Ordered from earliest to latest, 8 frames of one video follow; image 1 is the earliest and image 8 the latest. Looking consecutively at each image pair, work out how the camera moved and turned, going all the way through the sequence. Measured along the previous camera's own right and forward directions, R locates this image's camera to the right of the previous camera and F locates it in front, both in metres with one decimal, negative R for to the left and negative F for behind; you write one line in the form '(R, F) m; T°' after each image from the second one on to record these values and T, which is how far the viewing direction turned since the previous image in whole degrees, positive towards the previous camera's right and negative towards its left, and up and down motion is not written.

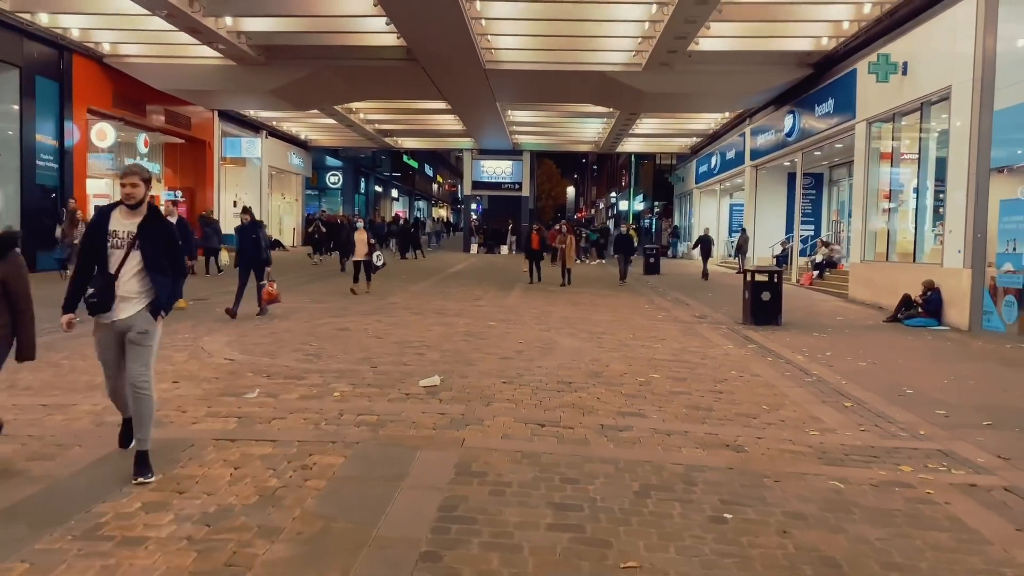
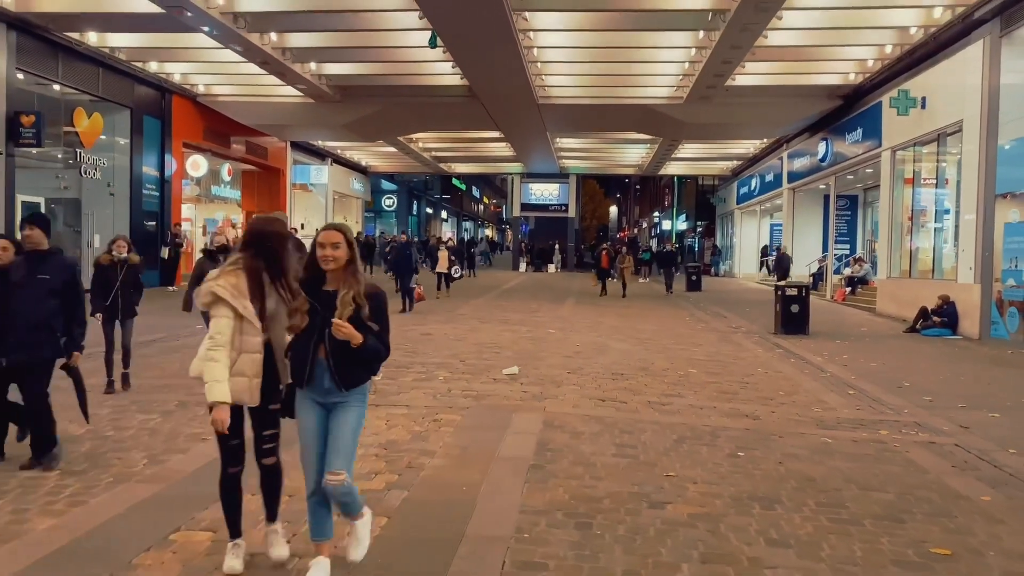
(-0.2, -1.8) m; -3°
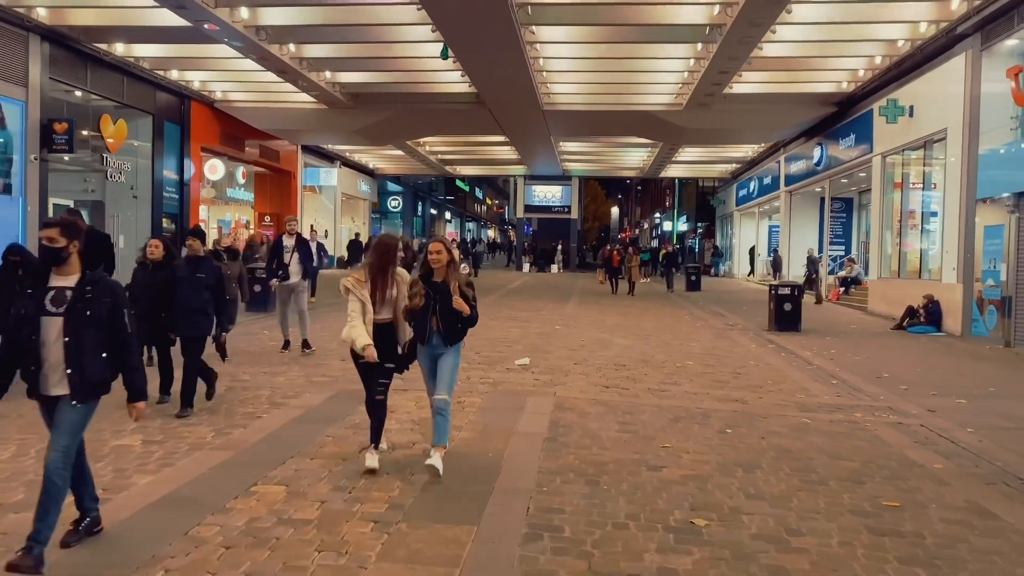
(-0.1, -0.8) m; 0°
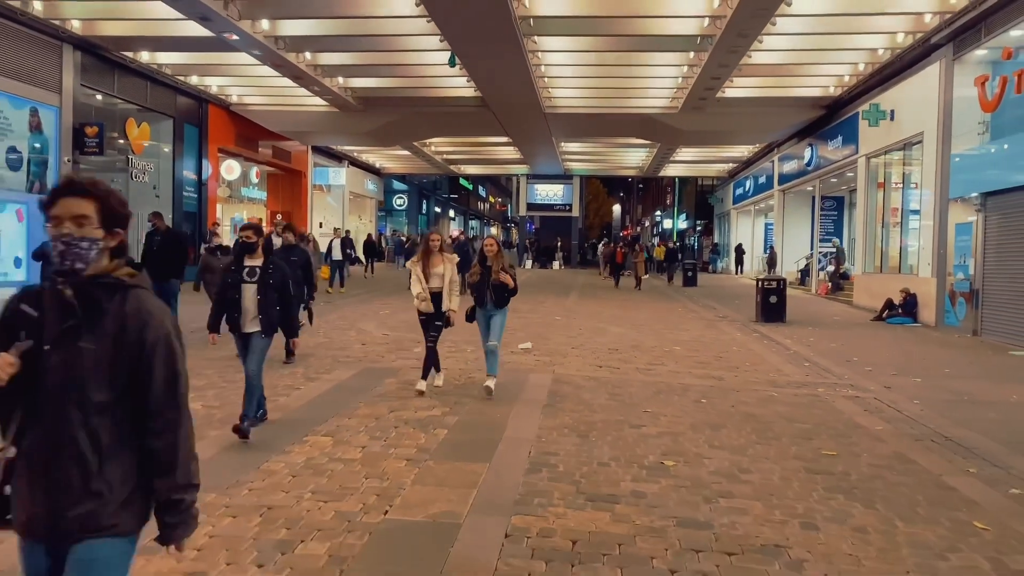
(0.0, -1.1) m; 0°
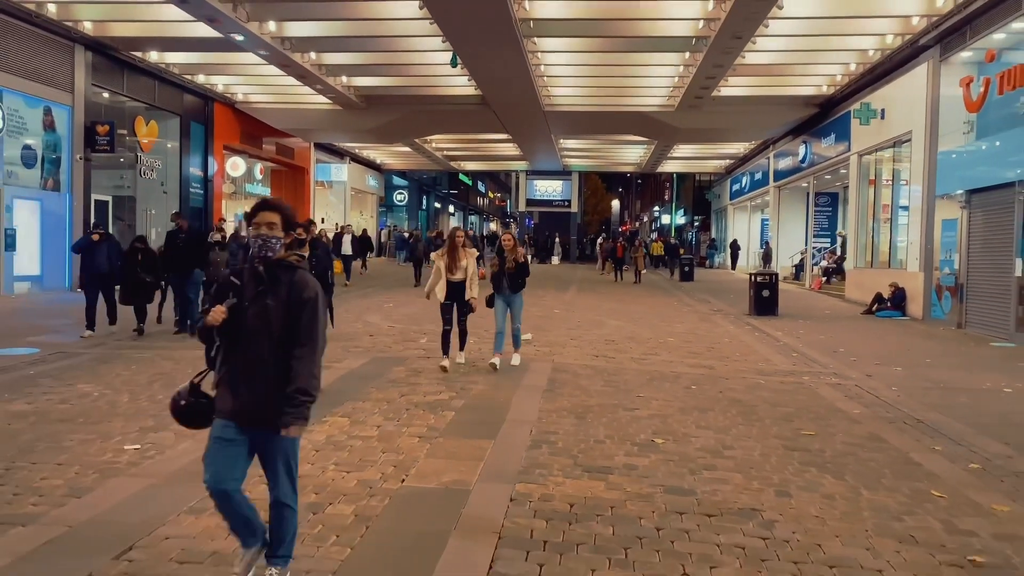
(0.0, -0.5) m; 0°
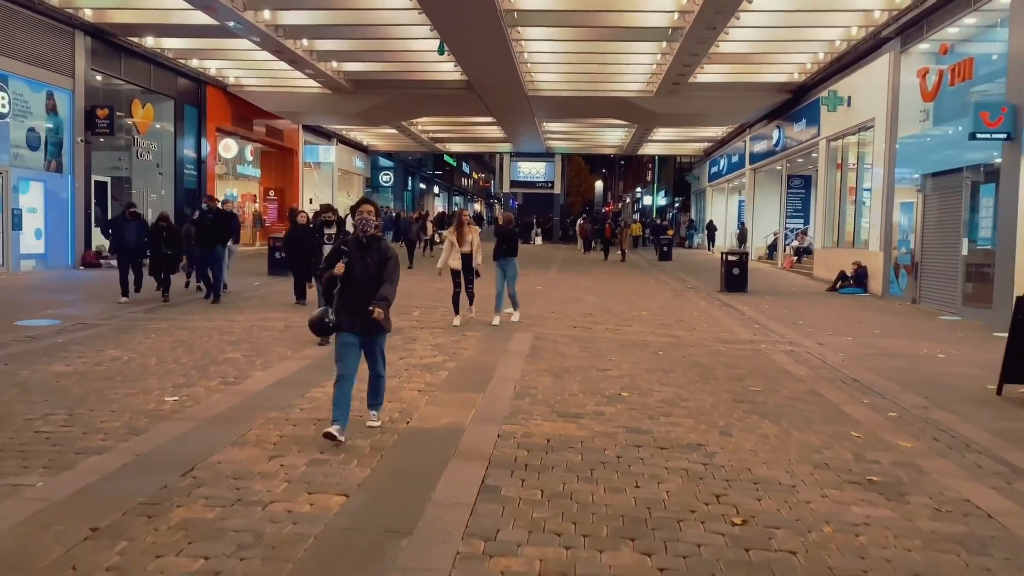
(0.0, -0.9) m; +1°
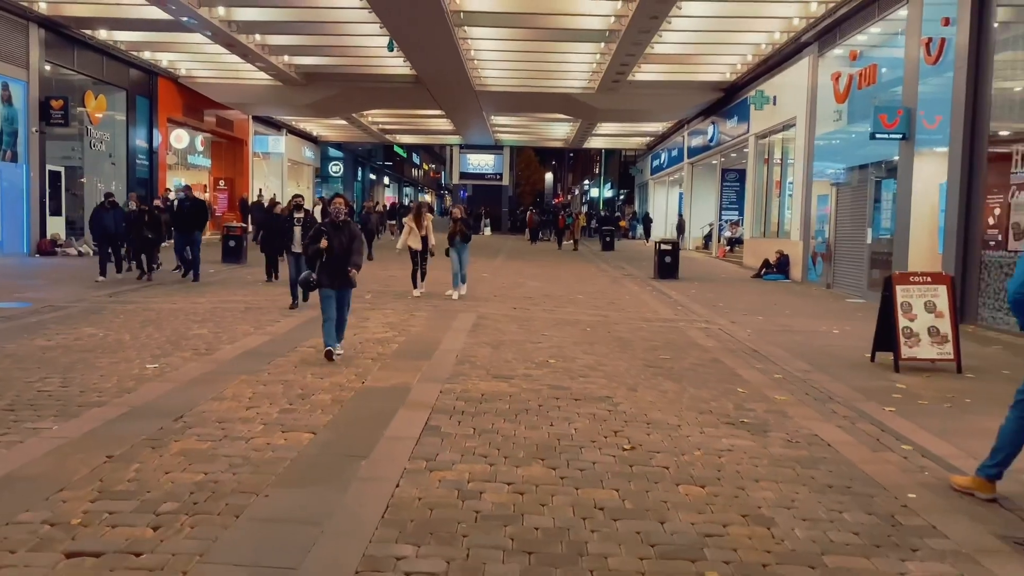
(+0.1, -1.0) m; +3°
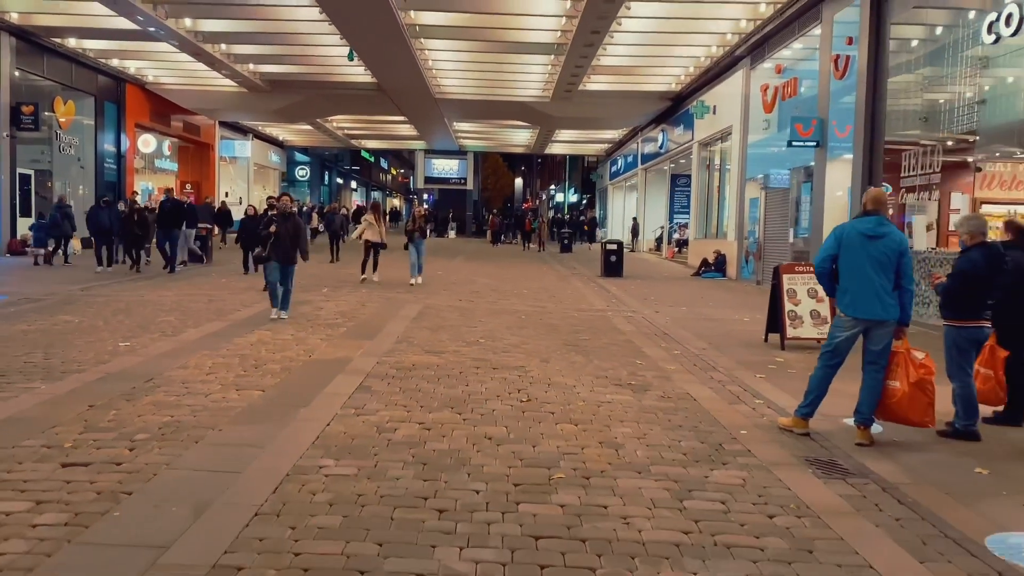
(+0.4, -1.1) m; +2°
